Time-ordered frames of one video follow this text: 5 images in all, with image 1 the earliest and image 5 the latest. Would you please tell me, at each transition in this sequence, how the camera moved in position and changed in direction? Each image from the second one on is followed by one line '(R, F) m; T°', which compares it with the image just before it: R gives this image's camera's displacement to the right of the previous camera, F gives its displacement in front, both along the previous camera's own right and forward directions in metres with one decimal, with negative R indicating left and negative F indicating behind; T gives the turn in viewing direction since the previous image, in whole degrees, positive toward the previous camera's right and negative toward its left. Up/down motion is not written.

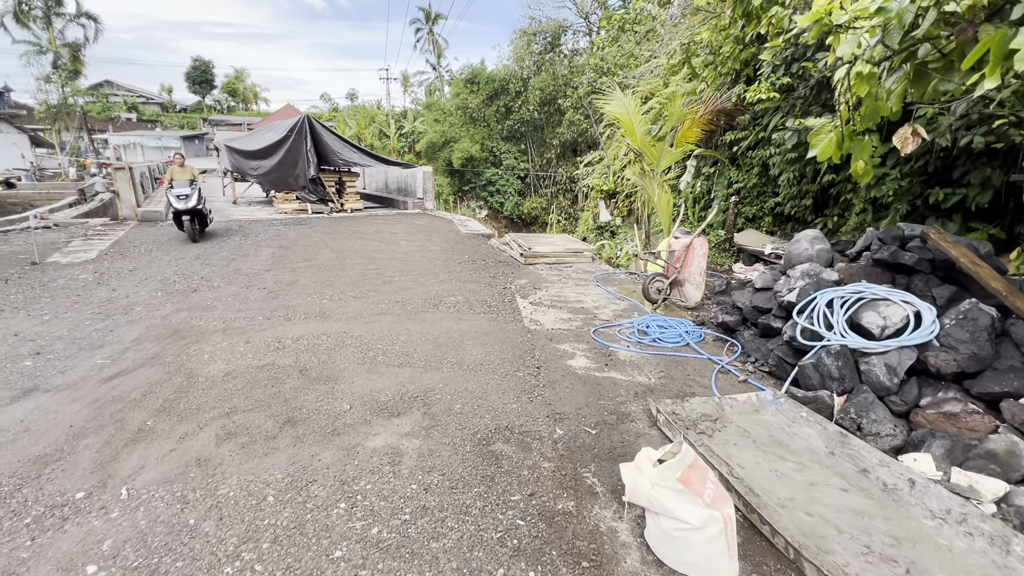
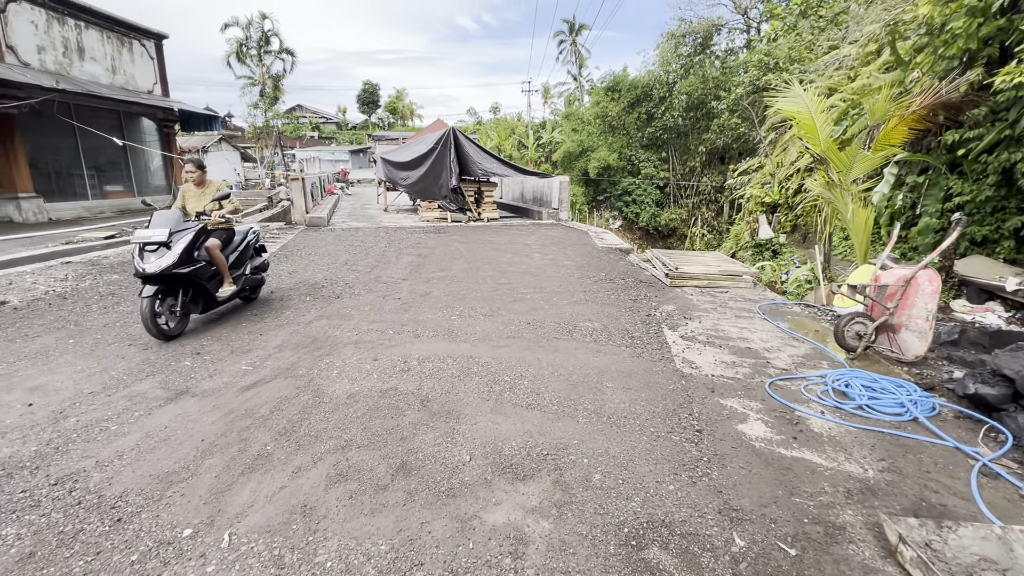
(-0.1, +0.5) m; -15°
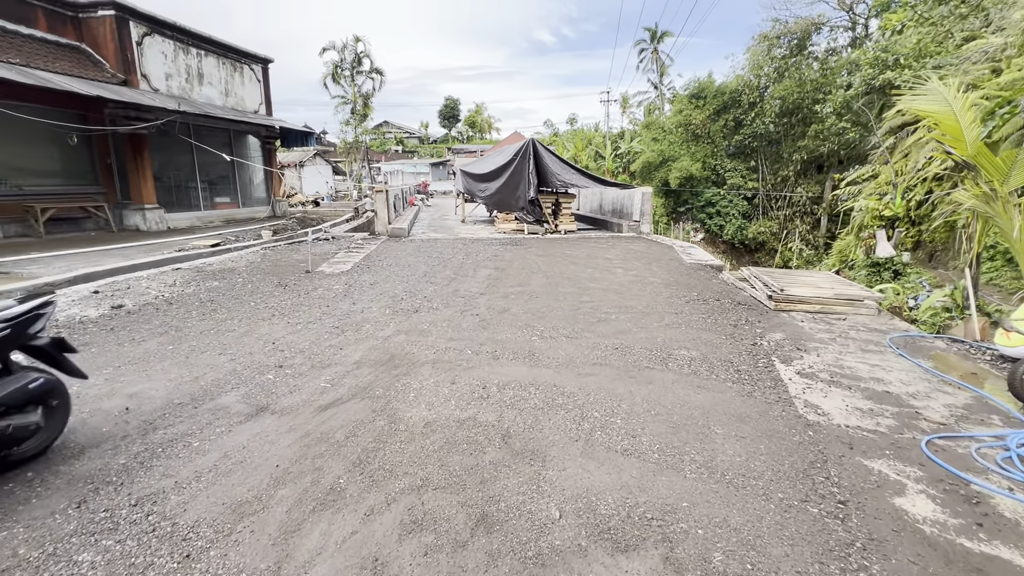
(-0.1, +0.3) m; -9°
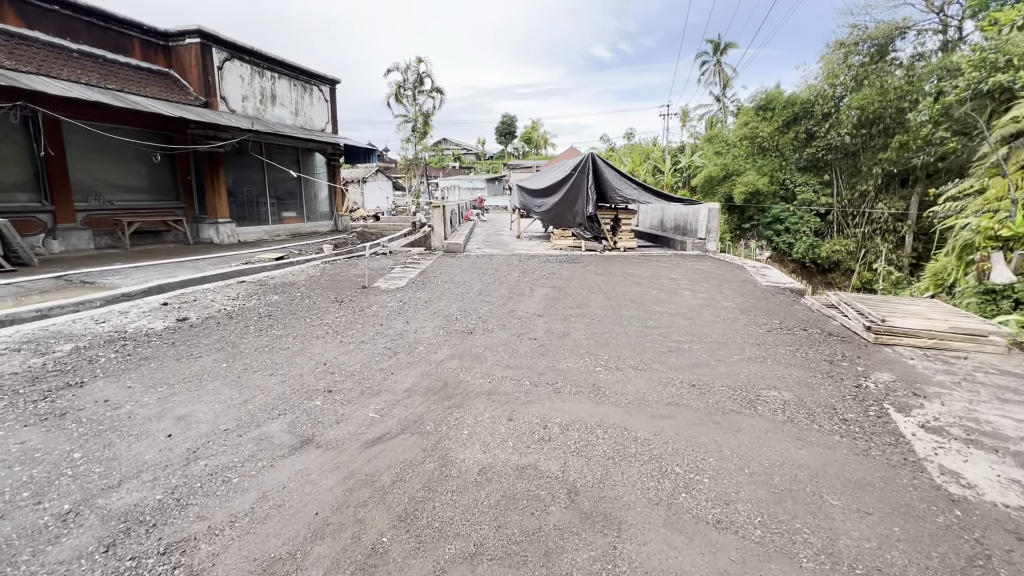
(-0.1, +0.3) m; -6°
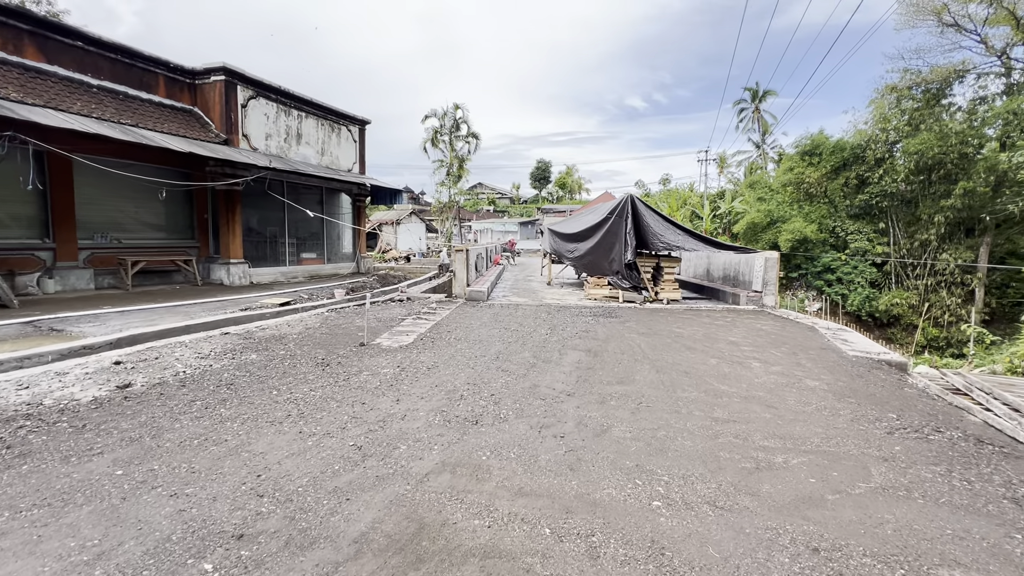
(+0.1, +1.1) m; -4°
